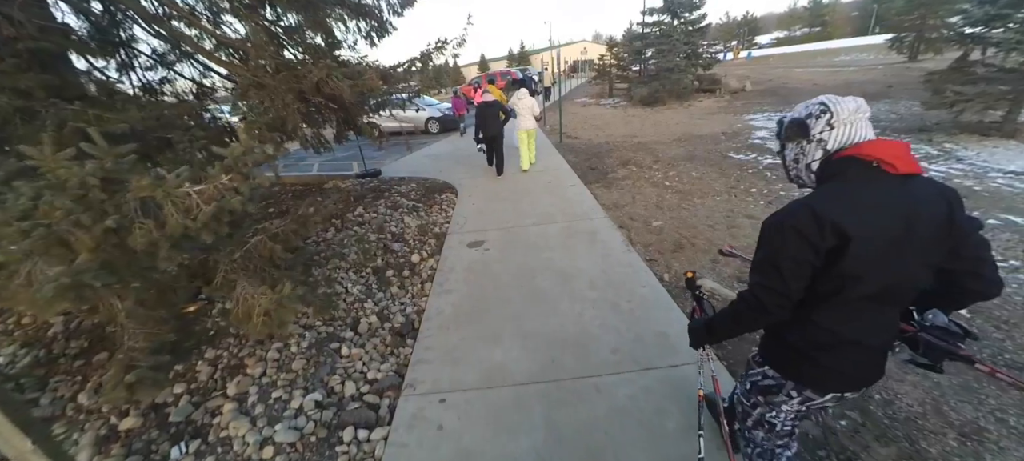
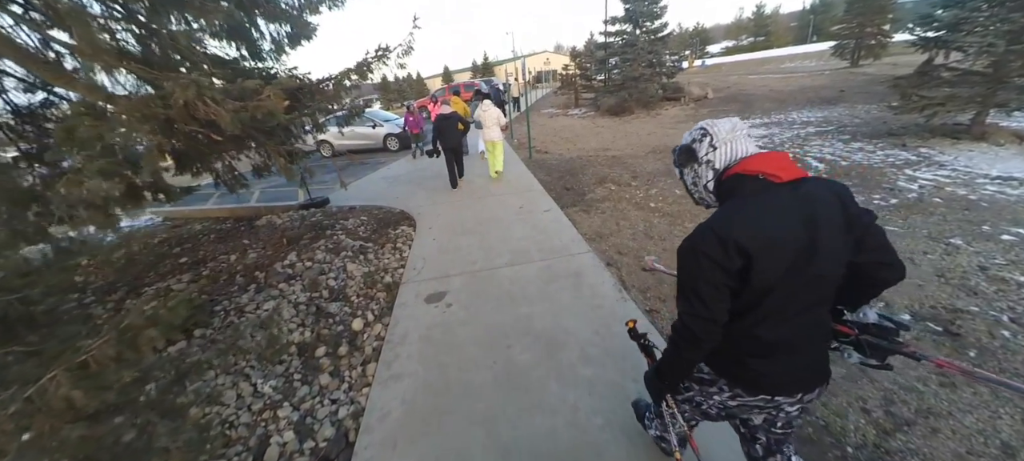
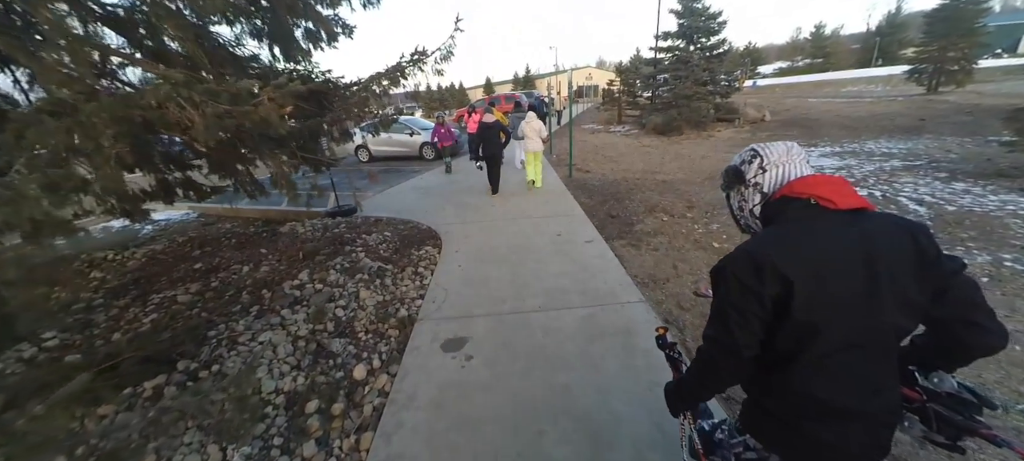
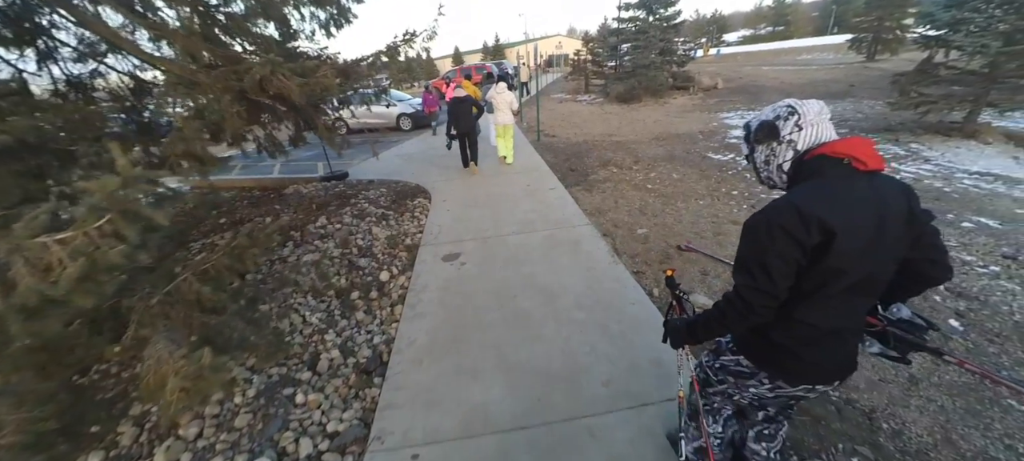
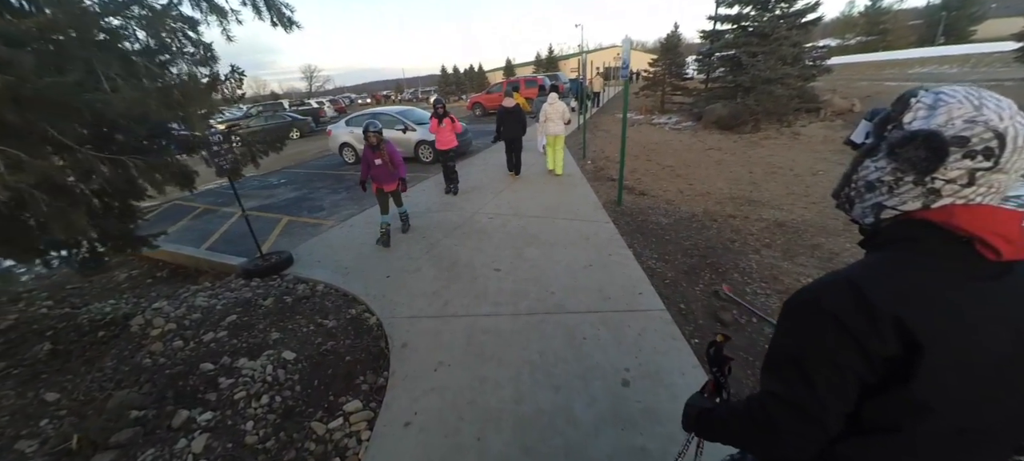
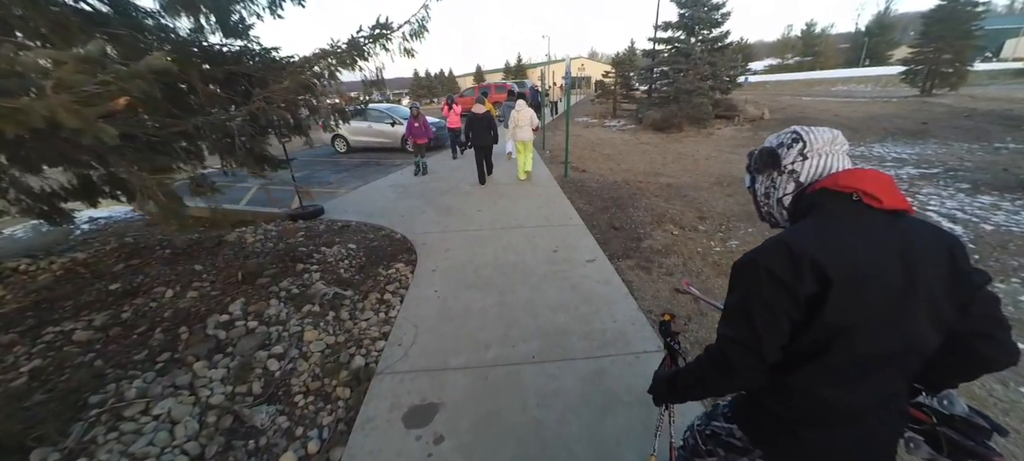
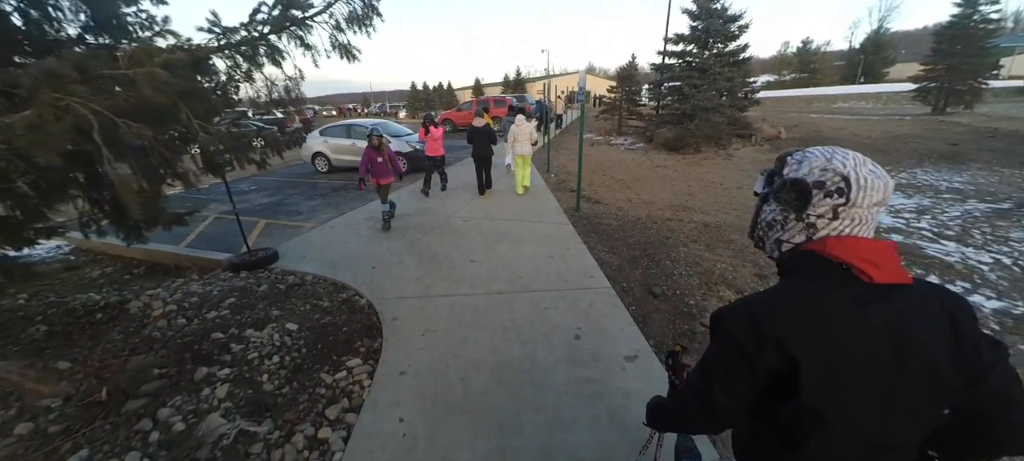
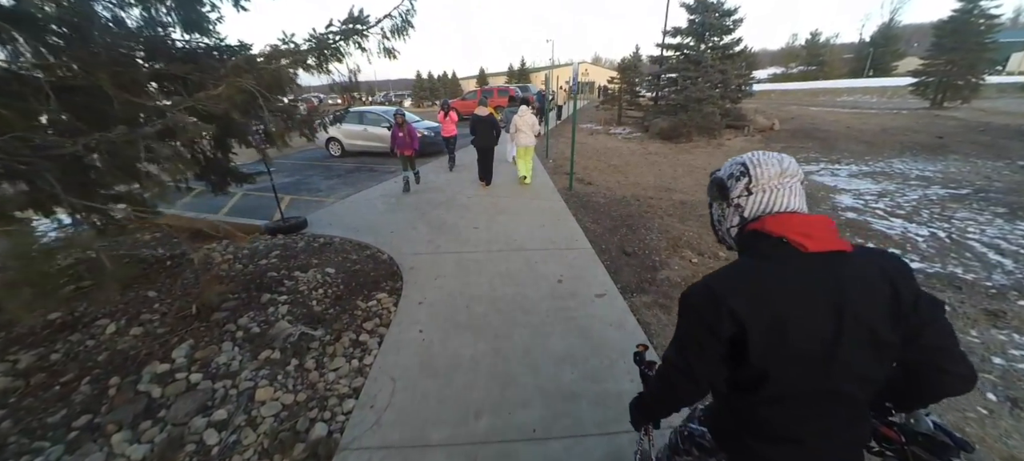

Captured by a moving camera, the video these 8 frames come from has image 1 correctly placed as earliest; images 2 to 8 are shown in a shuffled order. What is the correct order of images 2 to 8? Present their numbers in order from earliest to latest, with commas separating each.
4, 2, 3, 6, 8, 7, 5
